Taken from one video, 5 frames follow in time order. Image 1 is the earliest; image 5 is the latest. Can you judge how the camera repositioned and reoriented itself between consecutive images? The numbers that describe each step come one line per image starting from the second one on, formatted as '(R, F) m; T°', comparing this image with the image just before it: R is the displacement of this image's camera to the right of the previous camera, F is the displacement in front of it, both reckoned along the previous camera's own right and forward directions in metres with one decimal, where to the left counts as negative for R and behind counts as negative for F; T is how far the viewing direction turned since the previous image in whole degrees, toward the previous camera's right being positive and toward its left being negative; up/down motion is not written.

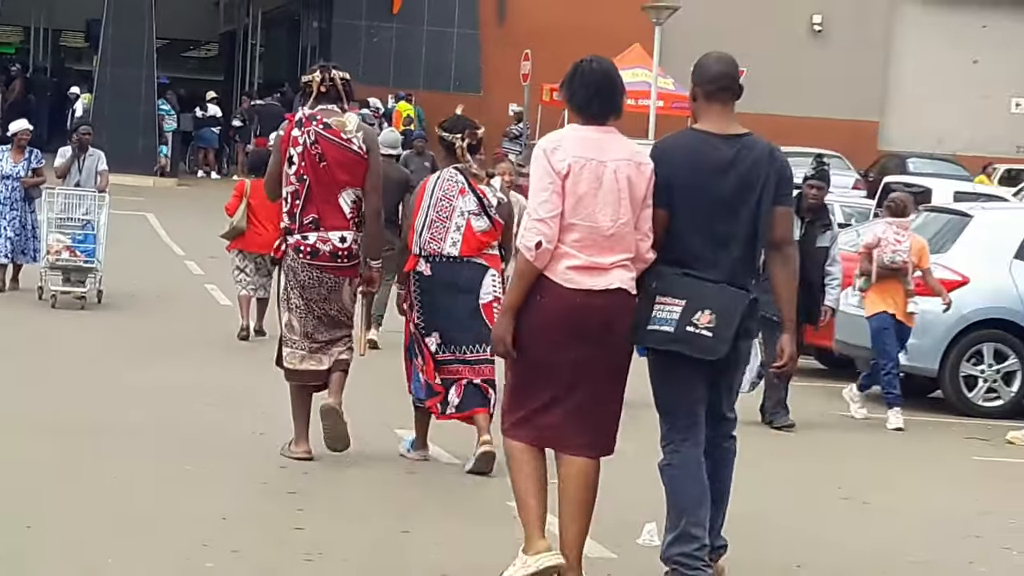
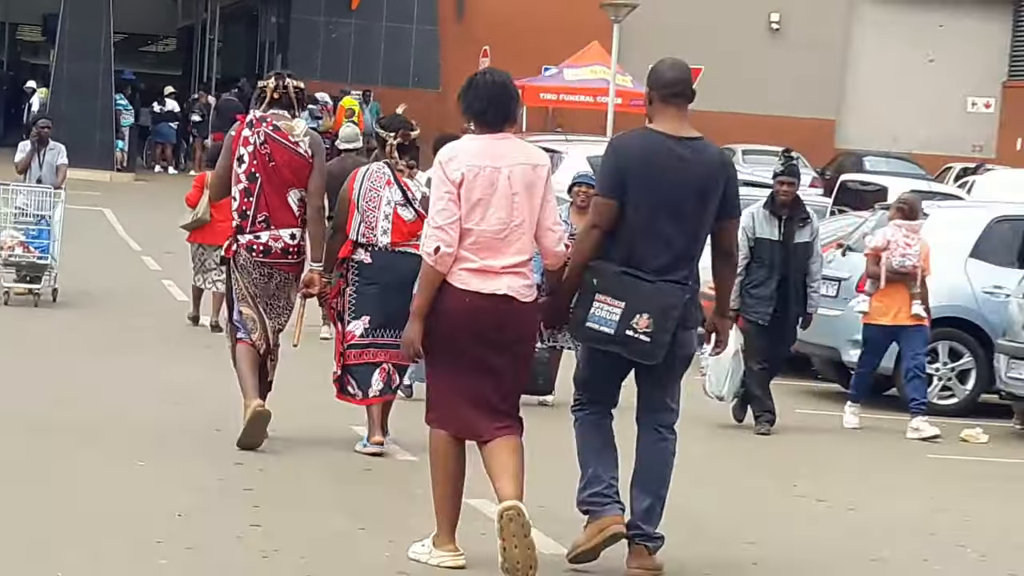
(-0.1, 0.0) m; +2°
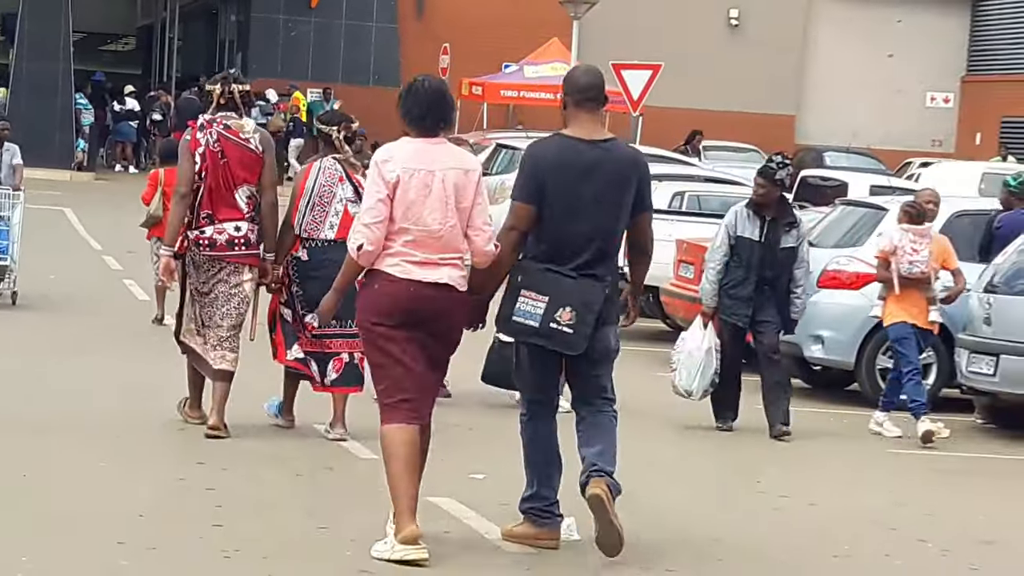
(0.0, 0.0) m; +1°
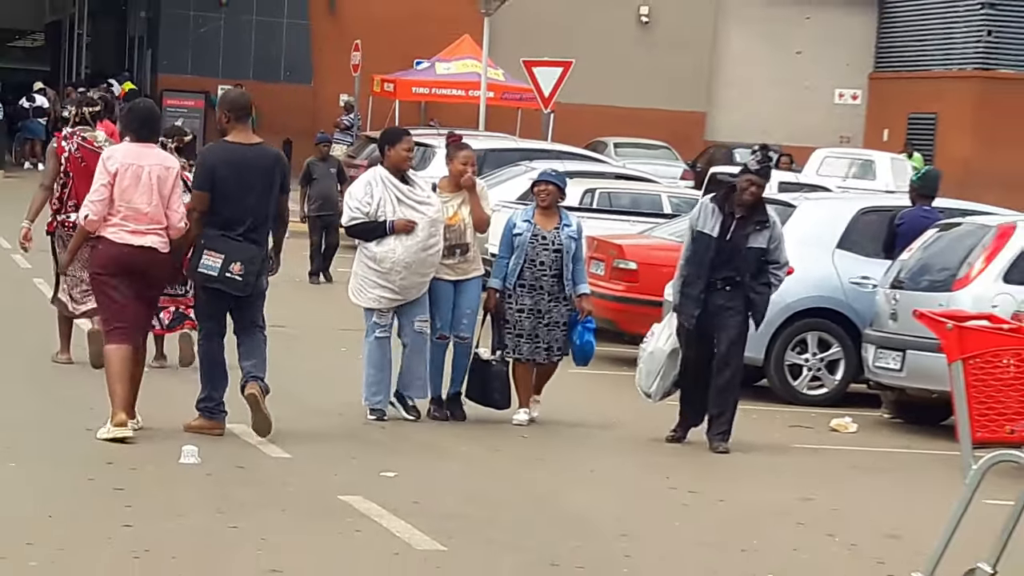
(+0.1, 0.0) m; +2°
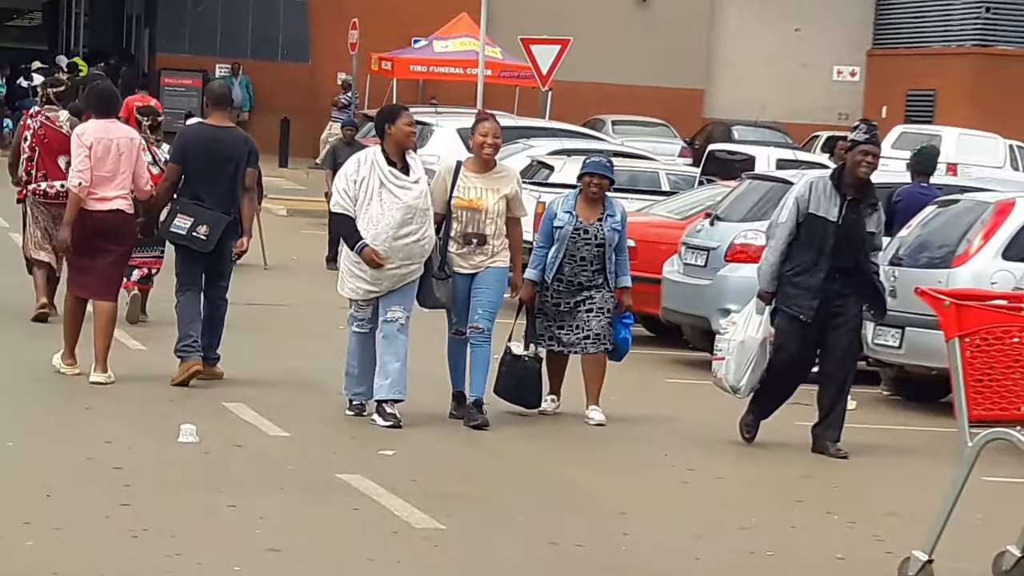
(0.0, 0.0) m; 0°
